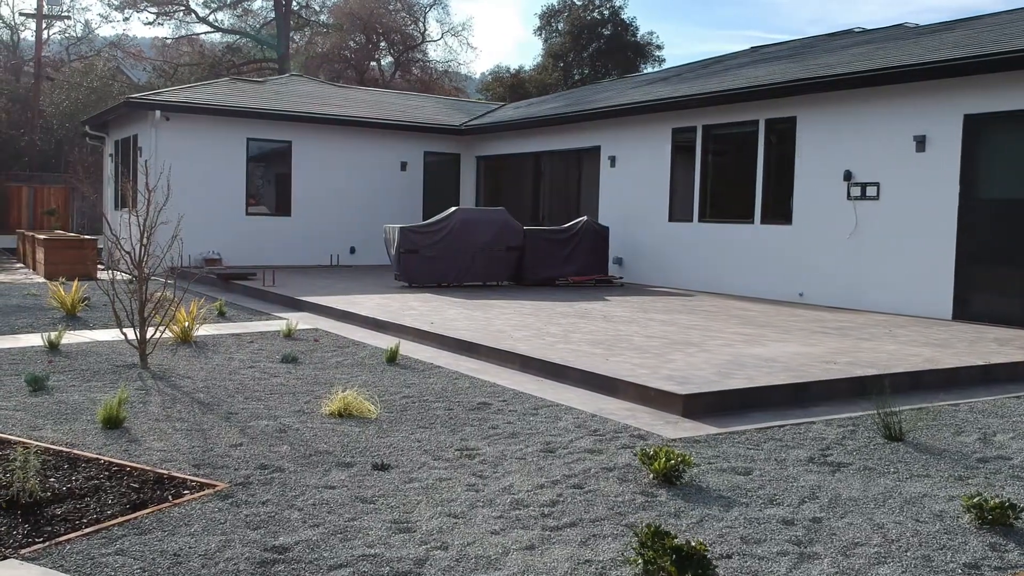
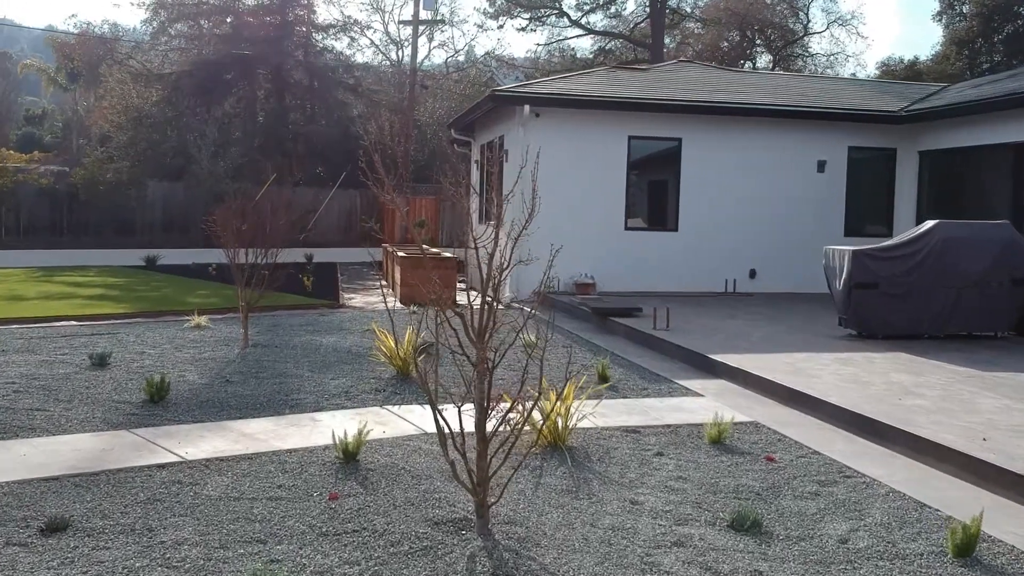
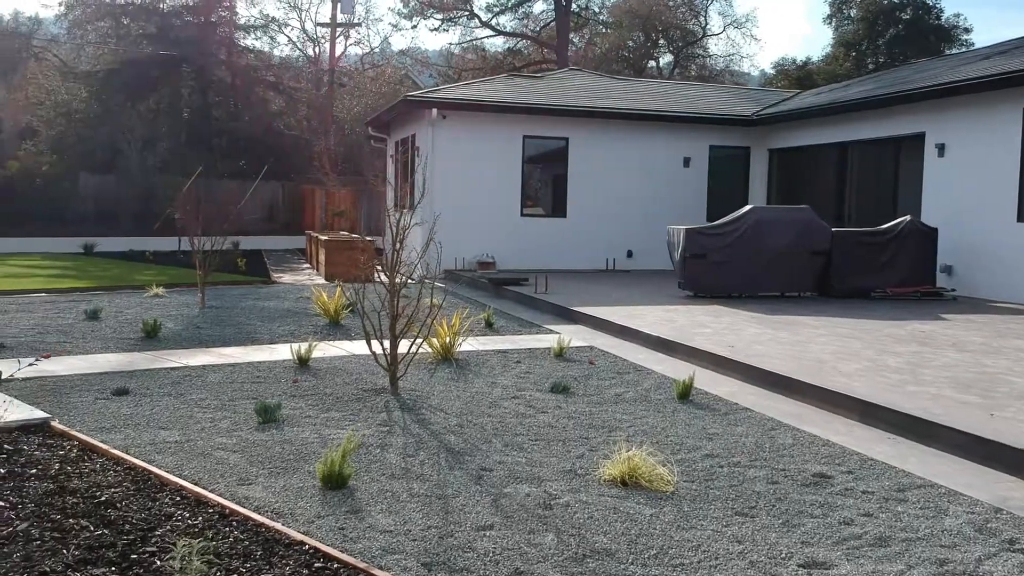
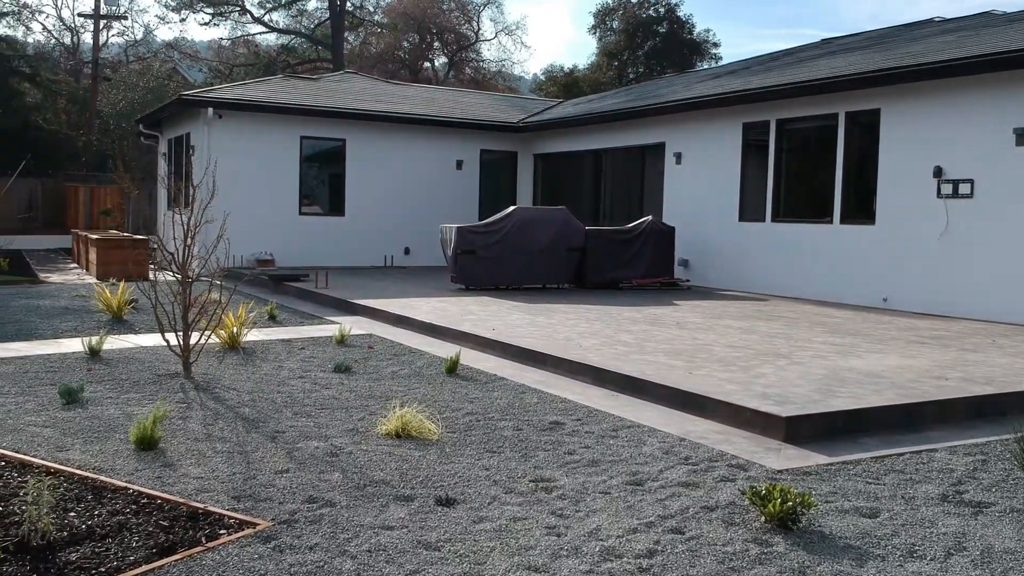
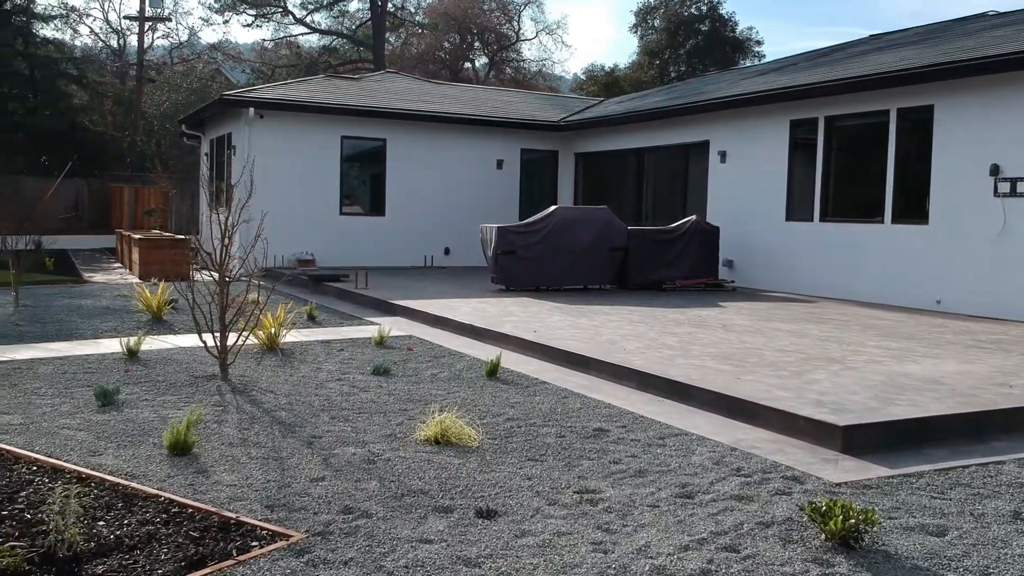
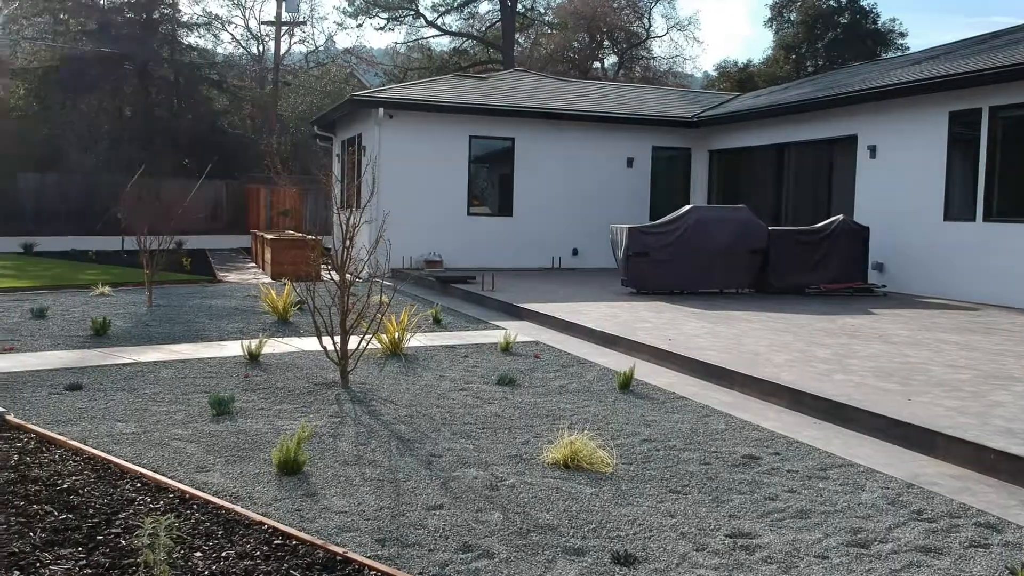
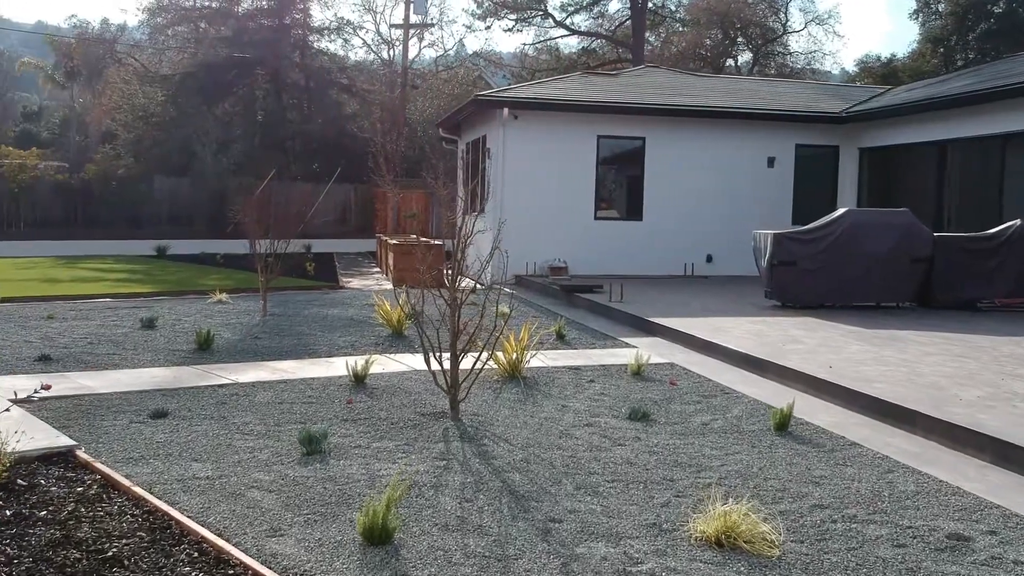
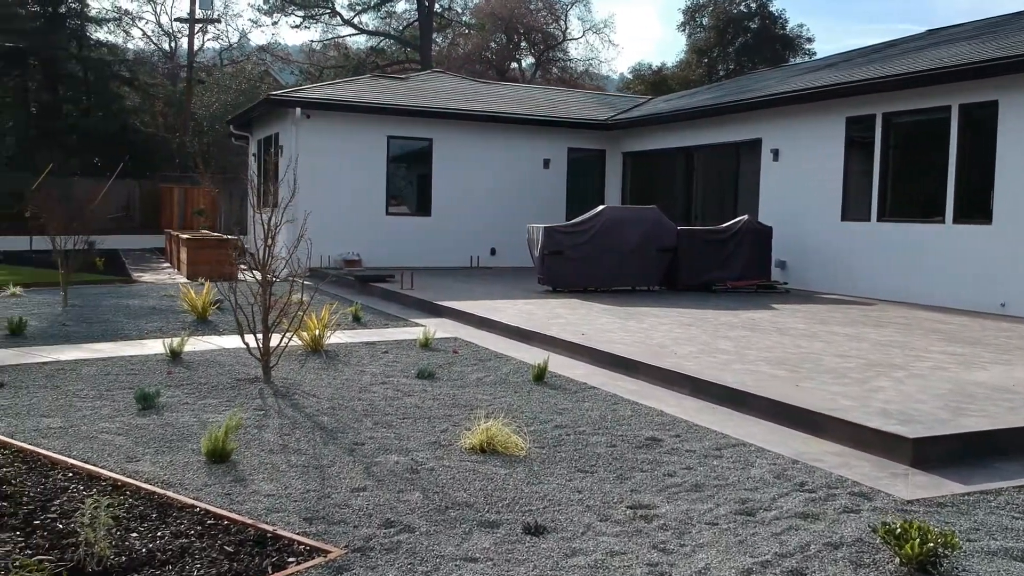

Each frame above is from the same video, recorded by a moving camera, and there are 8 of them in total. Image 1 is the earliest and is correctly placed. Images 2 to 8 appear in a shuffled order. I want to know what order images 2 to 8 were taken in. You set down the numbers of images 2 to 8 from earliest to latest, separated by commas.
4, 5, 8, 6, 3, 7, 2
